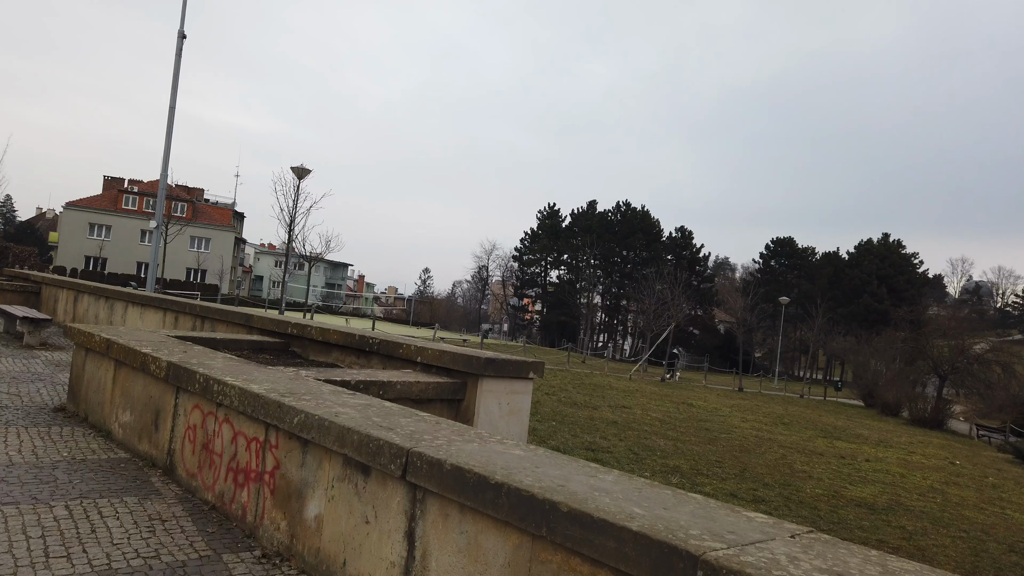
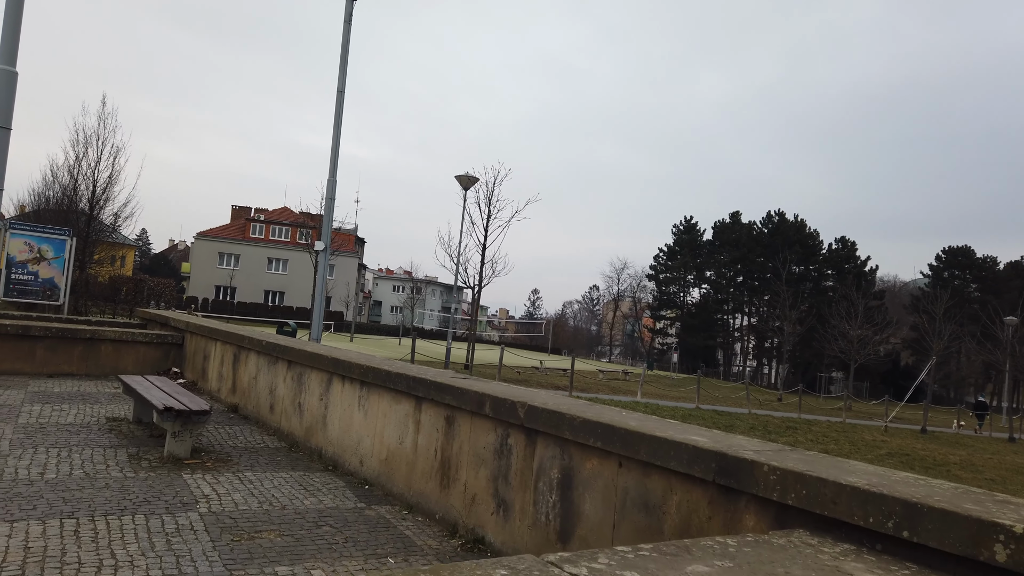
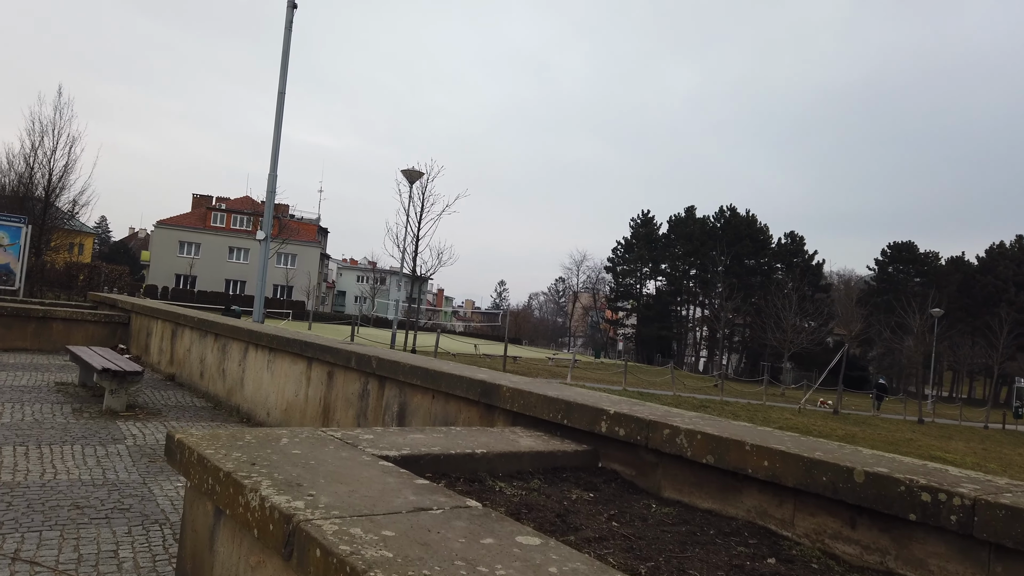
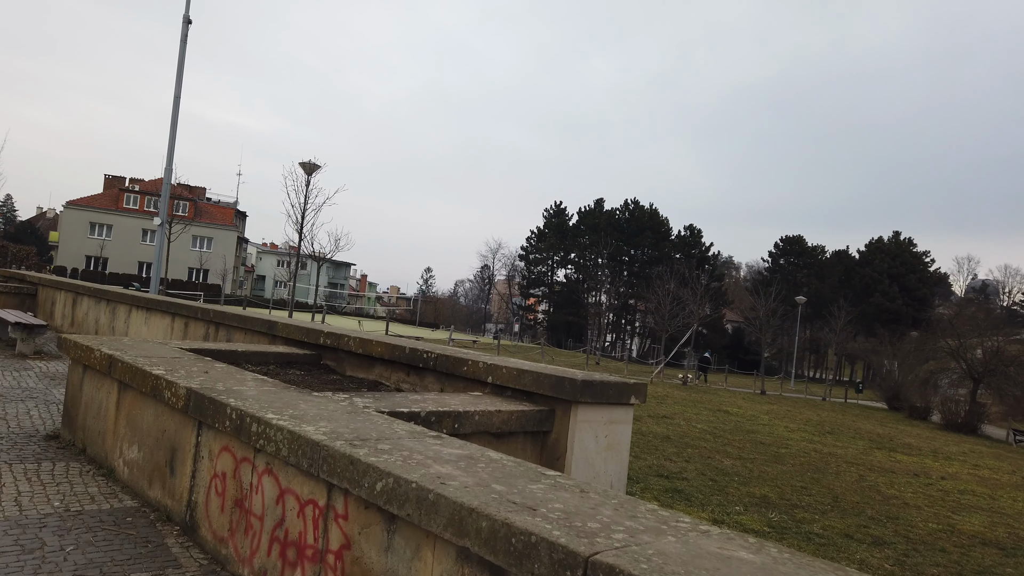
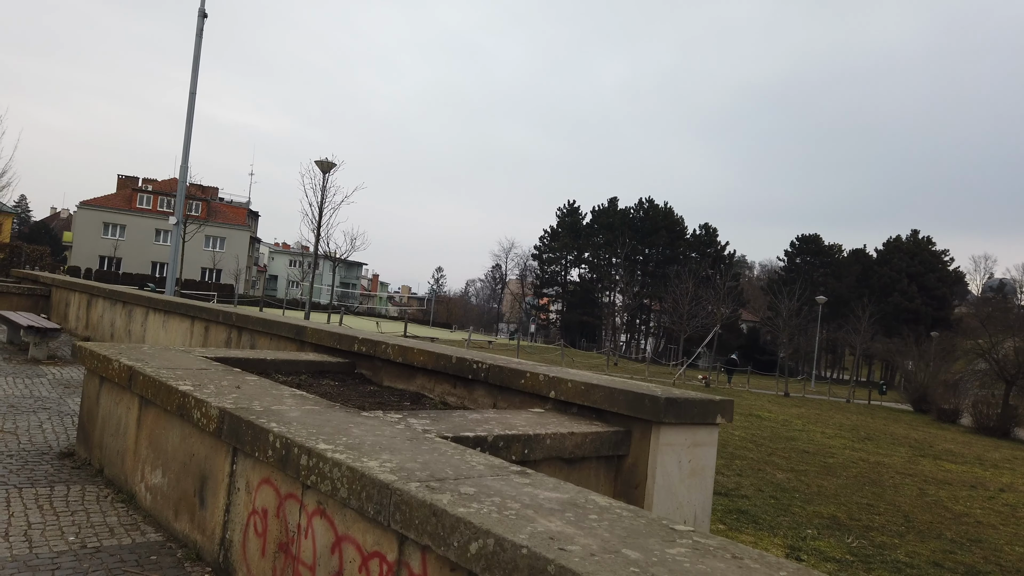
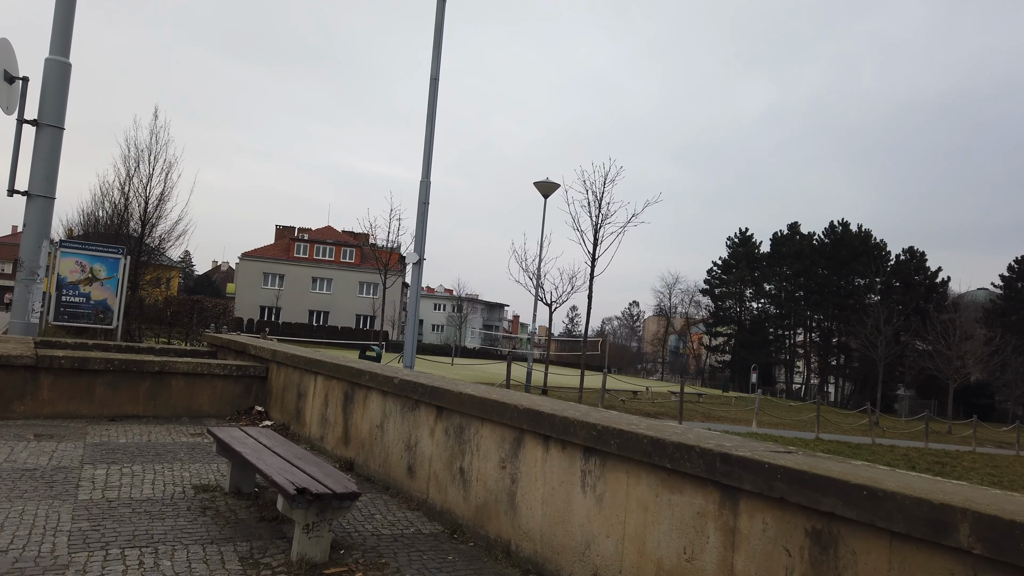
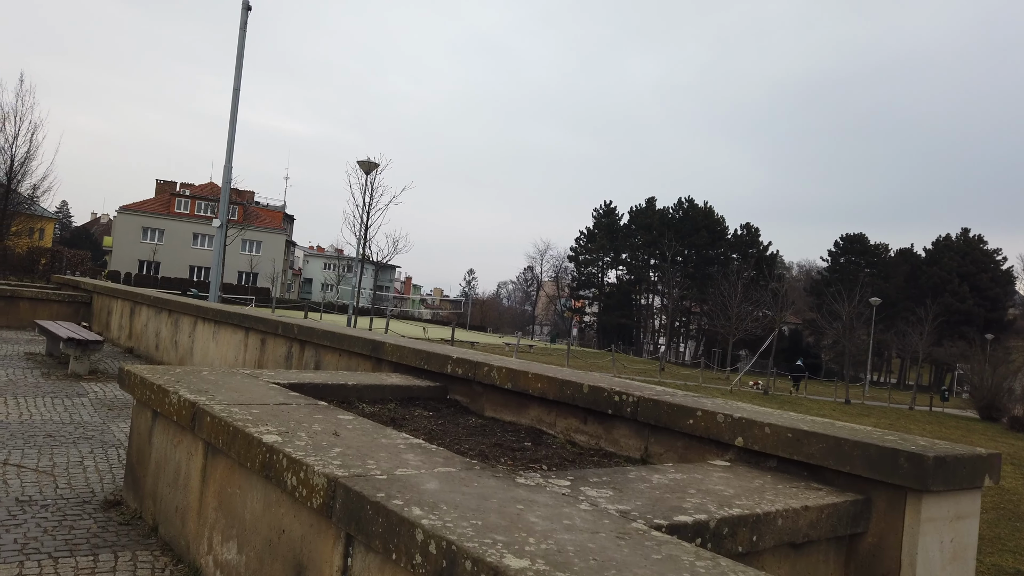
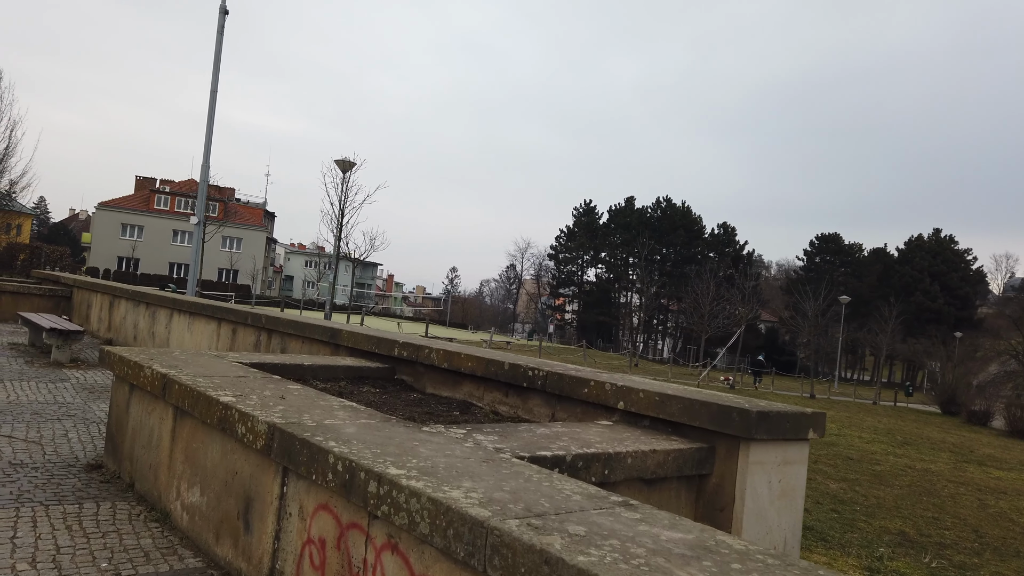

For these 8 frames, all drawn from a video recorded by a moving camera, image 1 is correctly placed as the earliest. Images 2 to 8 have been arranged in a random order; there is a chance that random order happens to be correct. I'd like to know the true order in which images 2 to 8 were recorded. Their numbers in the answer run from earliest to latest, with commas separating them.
4, 5, 8, 7, 3, 2, 6
